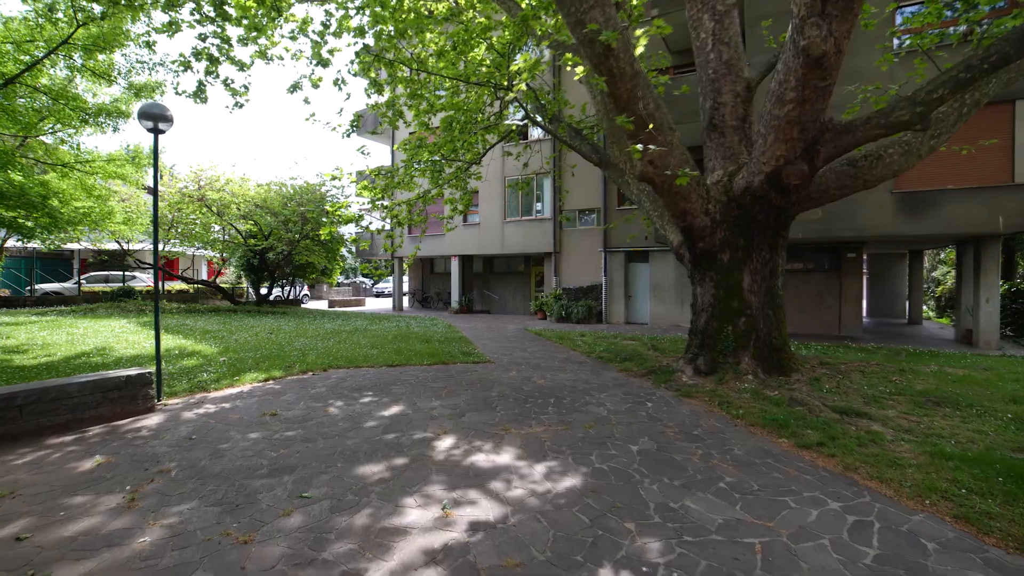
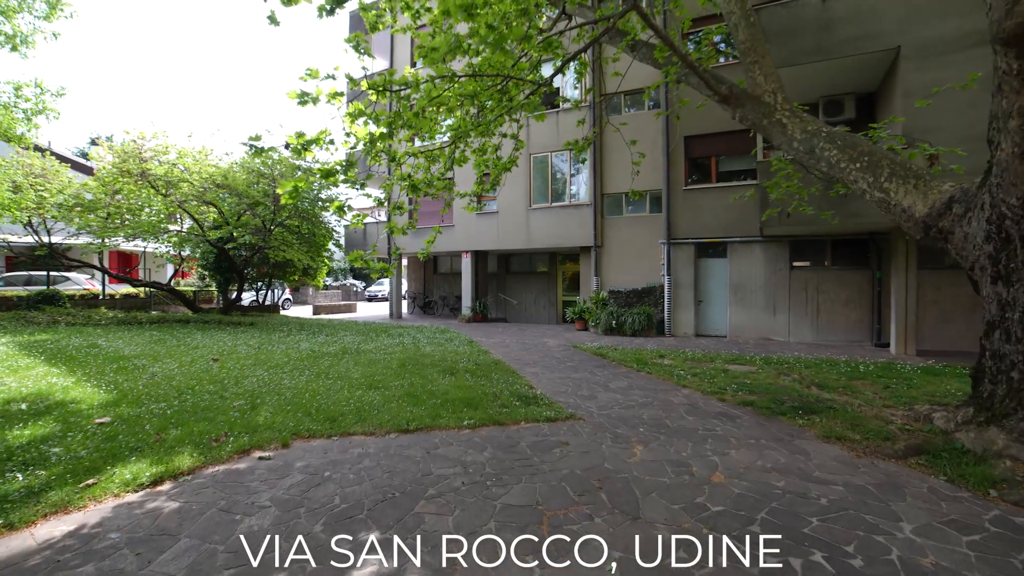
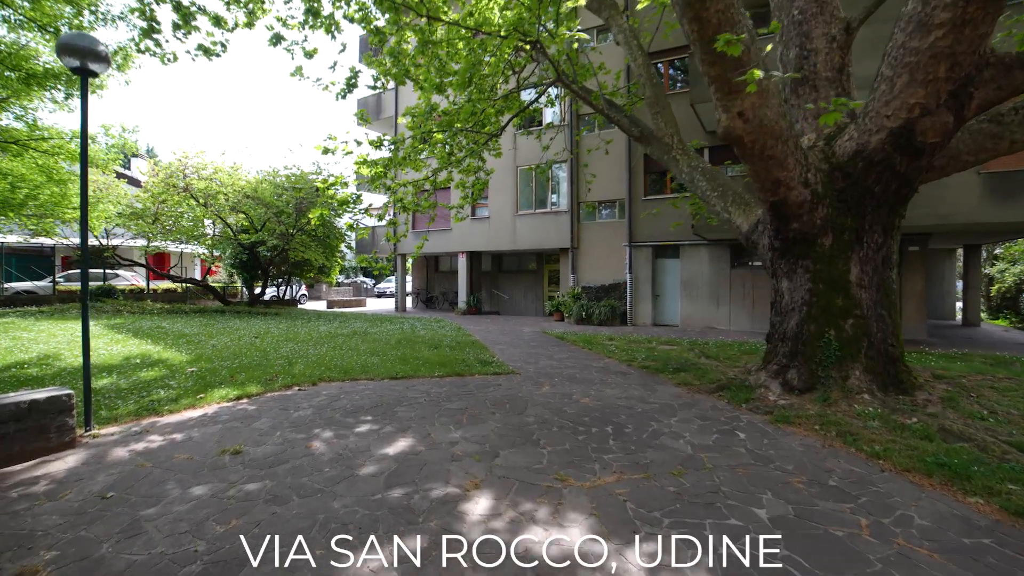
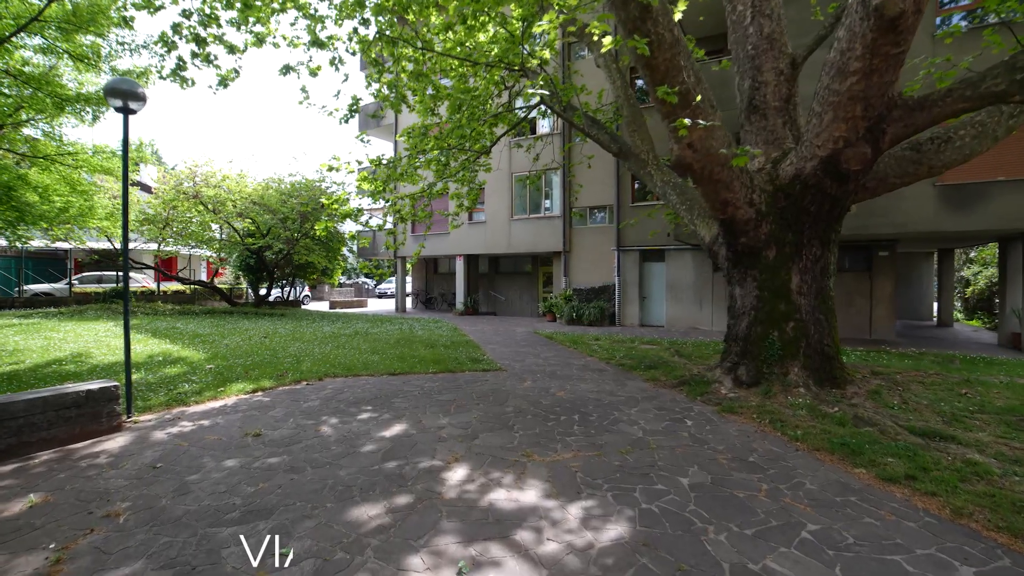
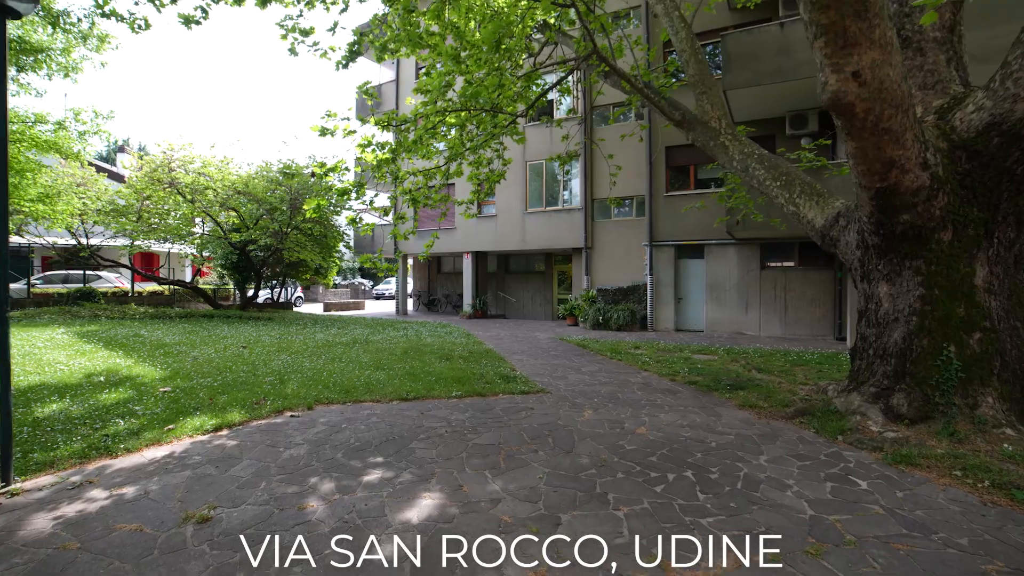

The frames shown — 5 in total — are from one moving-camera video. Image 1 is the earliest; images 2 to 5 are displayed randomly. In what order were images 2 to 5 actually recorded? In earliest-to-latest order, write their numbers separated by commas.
4, 3, 5, 2
